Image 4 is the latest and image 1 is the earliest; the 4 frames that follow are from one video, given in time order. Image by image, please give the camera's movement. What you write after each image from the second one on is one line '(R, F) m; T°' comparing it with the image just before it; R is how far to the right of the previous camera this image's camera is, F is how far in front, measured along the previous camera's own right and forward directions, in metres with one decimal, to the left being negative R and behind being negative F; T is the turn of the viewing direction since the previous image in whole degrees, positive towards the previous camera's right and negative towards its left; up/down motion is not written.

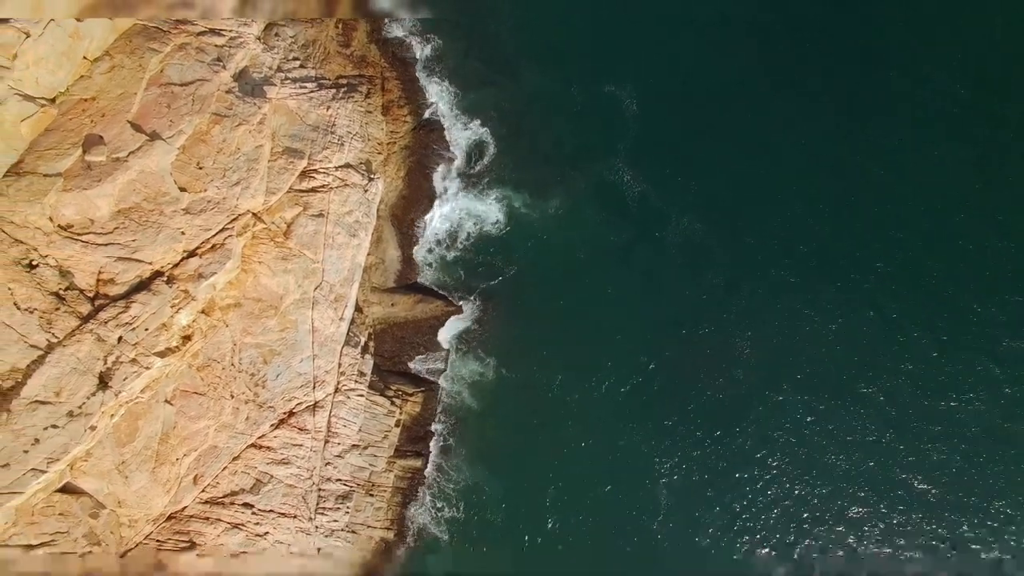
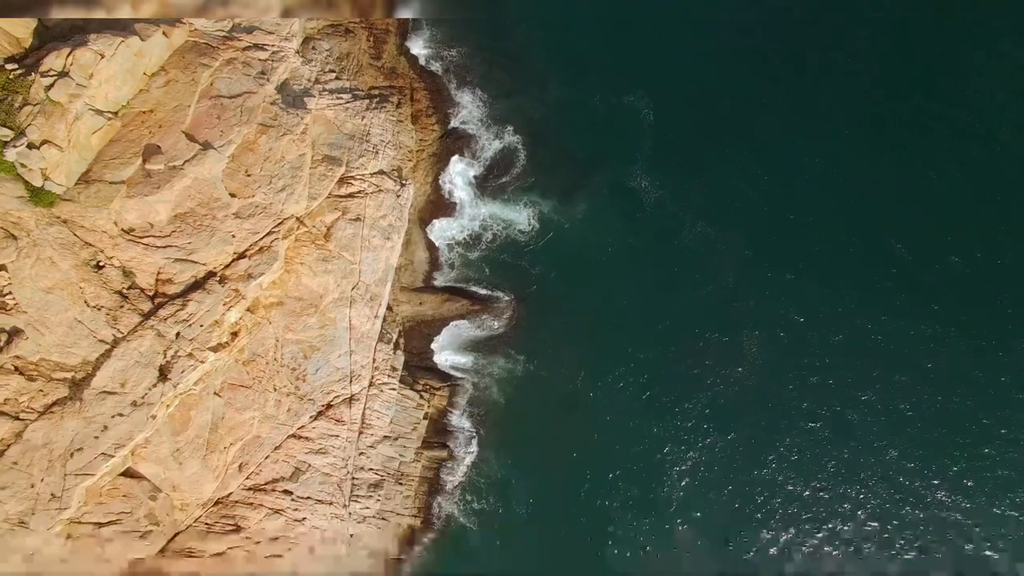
(-1.3, -1.9) m; 0°
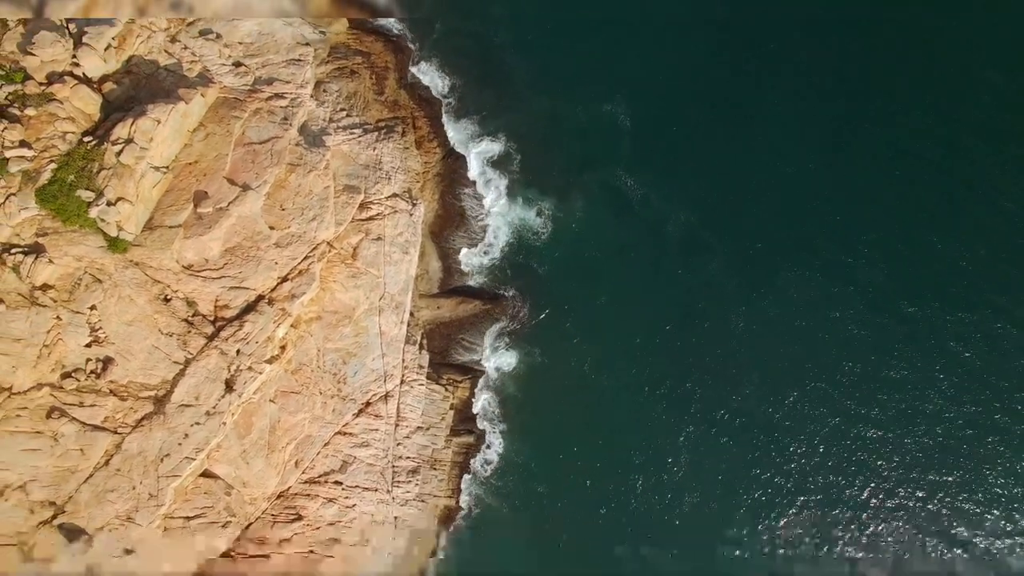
(-0.3, -4.4) m; 0°
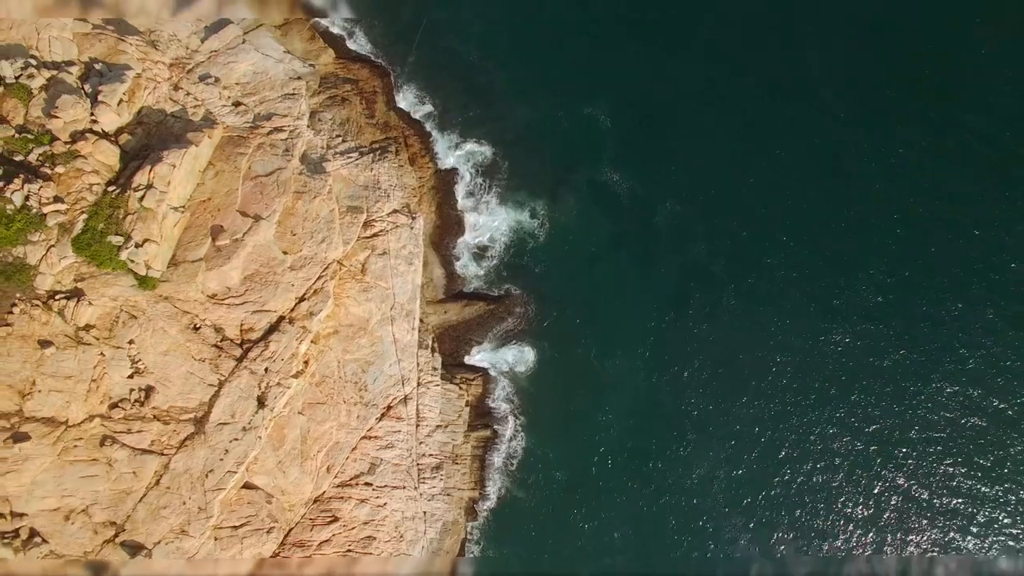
(+0.1, -2.5) m; 0°
